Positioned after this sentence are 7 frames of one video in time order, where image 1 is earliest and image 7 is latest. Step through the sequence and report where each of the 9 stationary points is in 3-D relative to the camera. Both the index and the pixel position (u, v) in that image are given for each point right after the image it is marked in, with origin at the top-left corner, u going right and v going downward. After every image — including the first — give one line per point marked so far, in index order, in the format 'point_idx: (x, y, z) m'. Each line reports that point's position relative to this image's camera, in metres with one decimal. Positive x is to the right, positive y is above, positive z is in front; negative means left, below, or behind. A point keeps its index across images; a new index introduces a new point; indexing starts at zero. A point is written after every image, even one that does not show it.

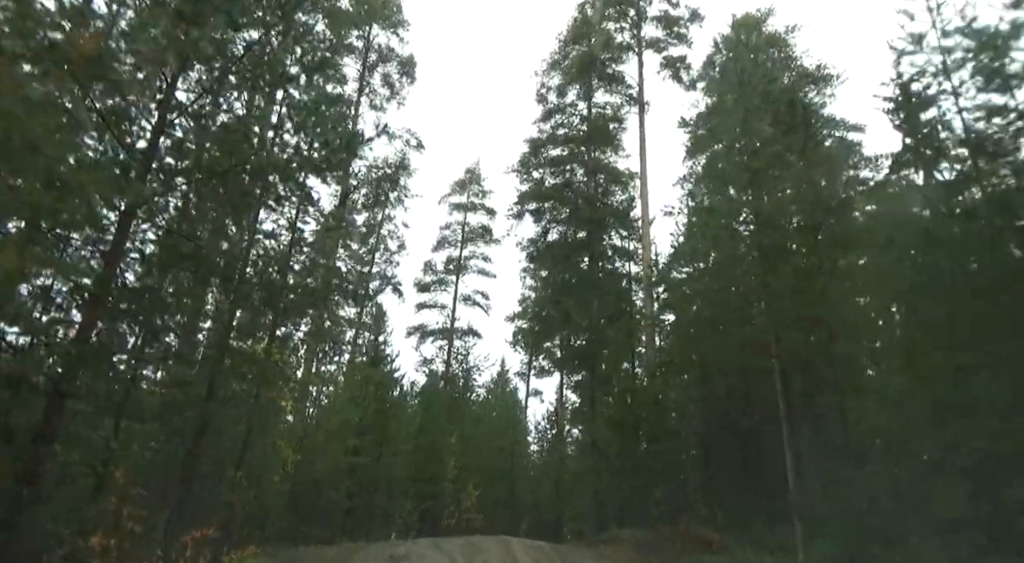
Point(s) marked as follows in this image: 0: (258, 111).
0: (-3.4, +2.3, +8.6) m
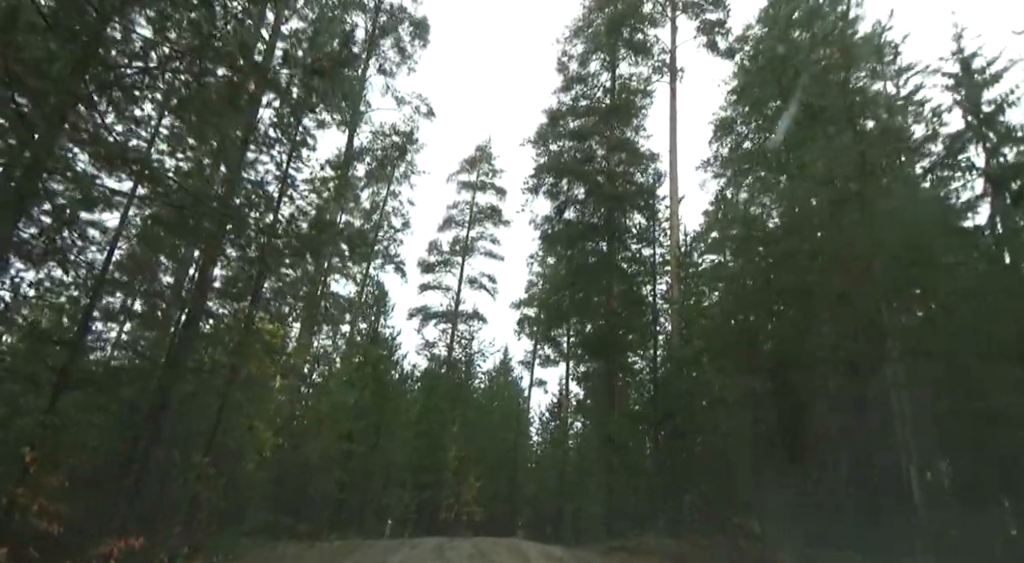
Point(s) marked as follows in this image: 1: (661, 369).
0: (-3.0, +2.9, +7.1) m
1: (+3.7, -2.2, +16.3) m
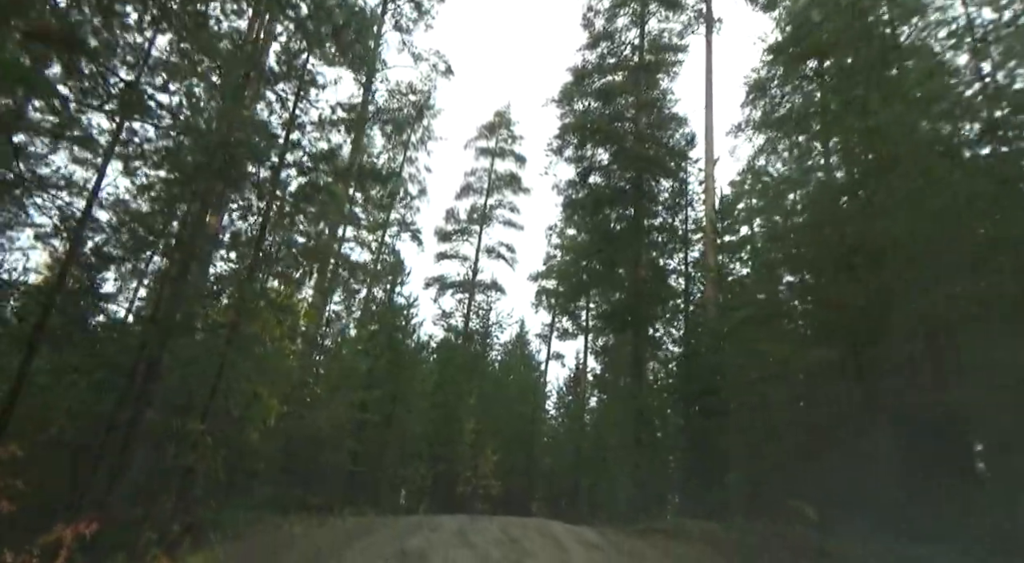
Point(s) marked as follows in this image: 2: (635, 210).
0: (-2.6, +3.4, +6.1) m
1: (+4.3, -1.4, +15.3) m
2: (+3.7, +2.1, +19.3) m
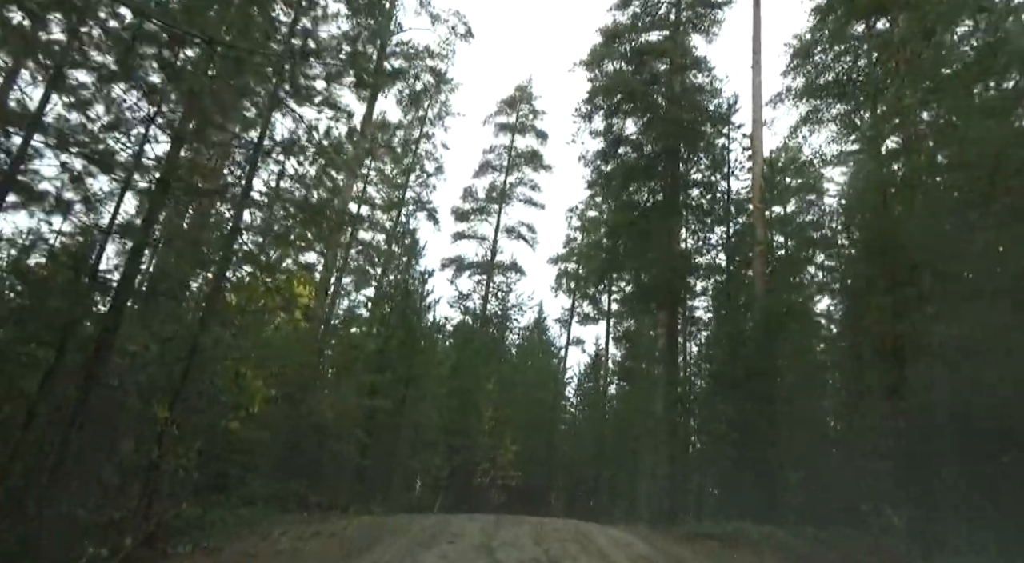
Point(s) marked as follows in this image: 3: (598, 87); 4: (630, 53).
0: (-2.2, +3.8, +4.7) m
1: (+4.8, -0.9, +13.8) m
2: (+4.3, +2.7, +17.8) m
3: (+2.4, +5.5, +18.6) m
4: (+3.3, +6.5, +18.6) m
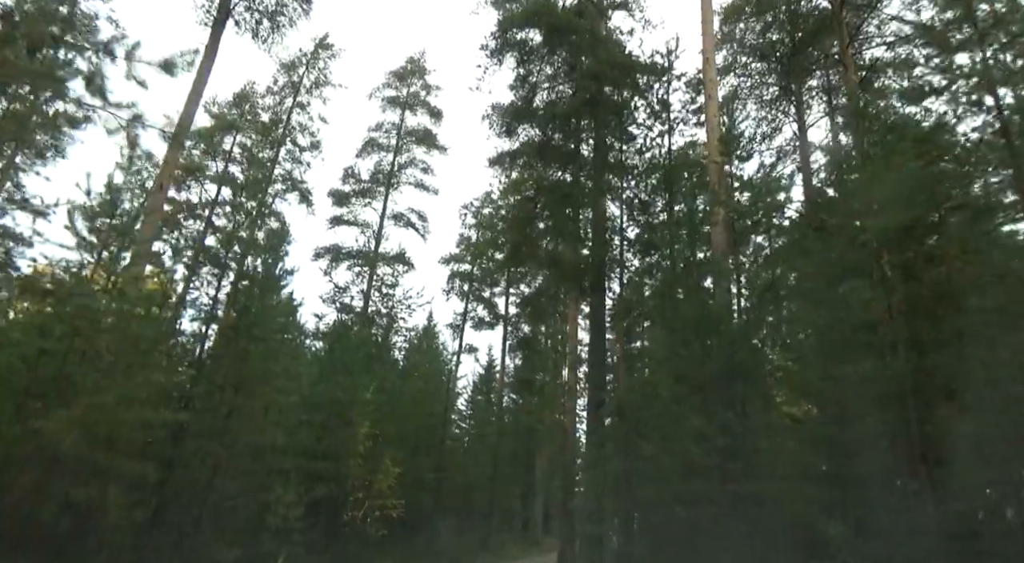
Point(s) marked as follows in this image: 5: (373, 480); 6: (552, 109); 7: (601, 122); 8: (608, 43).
0: (-2.3, +4.5, +0.7) m
1: (+3.0, -0.5, +10.8) m
2: (+1.9, +3.1, +14.8) m
3: (-0.1, +5.9, +15.3) m
4: (+0.8, +6.9, +15.4) m
5: (-3.9, -5.6, +18.3) m
6: (+0.9, +4.0, +15.2) m
7: (+2.1, +3.7, +14.8) m
8: (+2.1, +5.4, +14.9) m
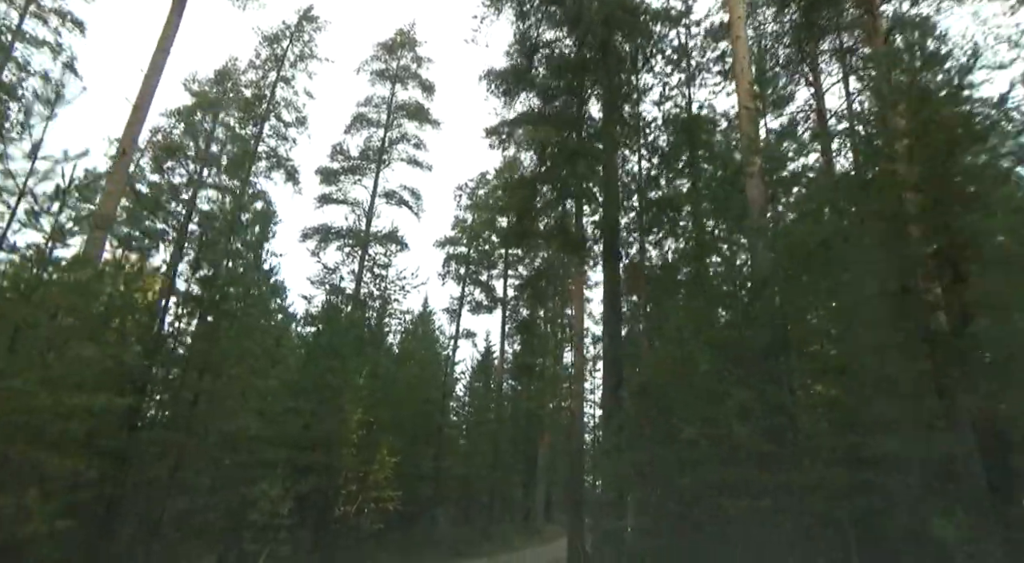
0: (-2.2, +4.8, -0.6) m
1: (+3.1, +0.1, +9.6) m
2: (+1.9, +3.7, +13.5) m
3: (-0.2, +6.5, +14.0) m
4: (+0.8, +7.5, +14.1) m
5: (-3.8, -5.0, +17.1) m
6: (+0.9, +4.6, +13.9) m
7: (+2.1, +4.3, +13.5) m
8: (+2.1, +6.0, +13.6) m
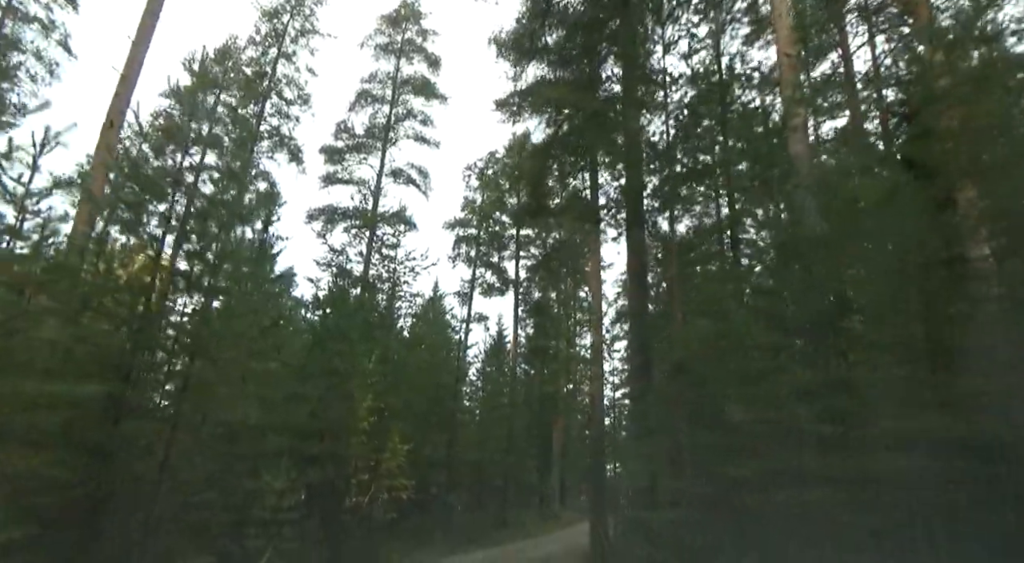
0: (-2.2, +4.9, -1.5) m
1: (+3.3, +0.5, +8.7) m
2: (+2.1, +4.2, +12.5) m
3: (+0.1, +7.0, +13.0) m
4: (+1.0, +8.0, +13.1) m
5: (-3.4, -4.5, +16.4) m
6: (+1.2, +5.1, +12.9) m
7: (+2.3, +4.8, +12.5) m
8: (+2.3, +6.5, +12.6) m
